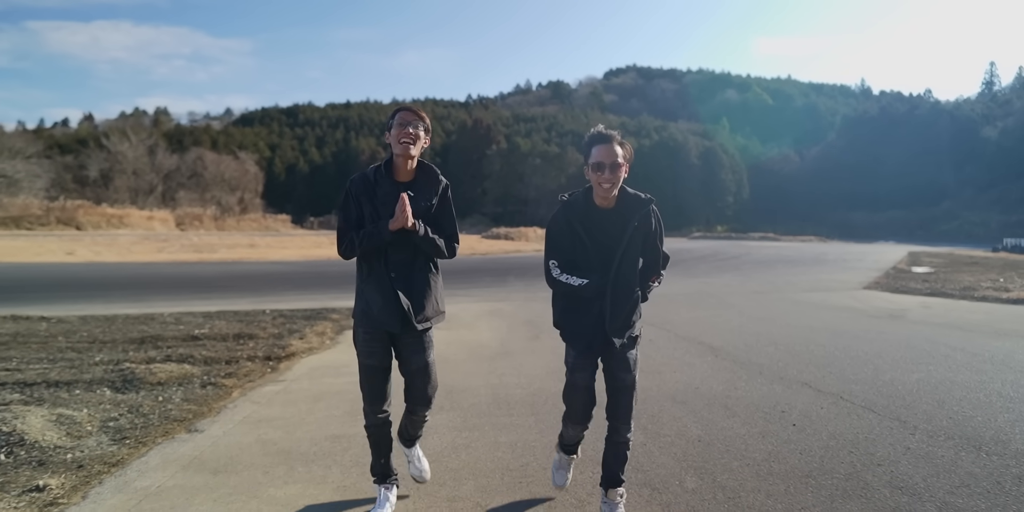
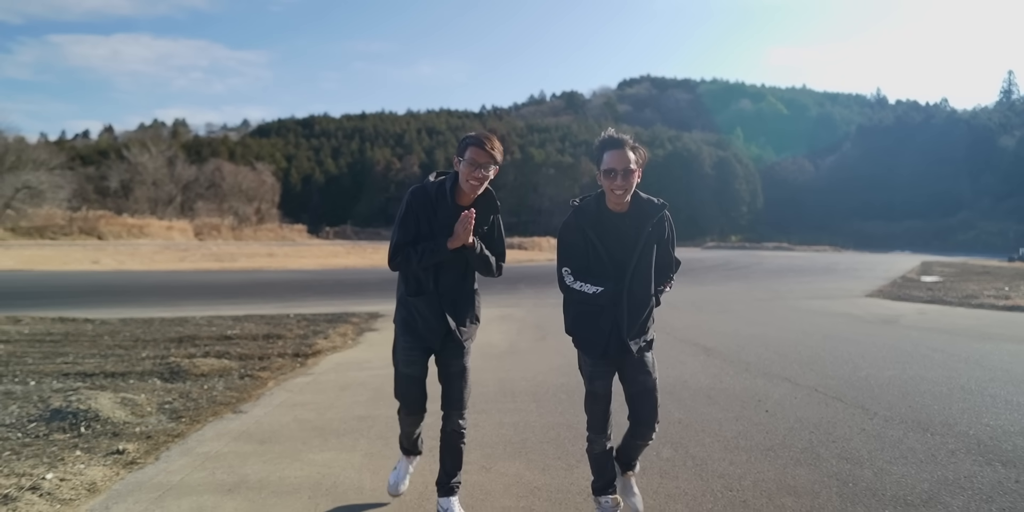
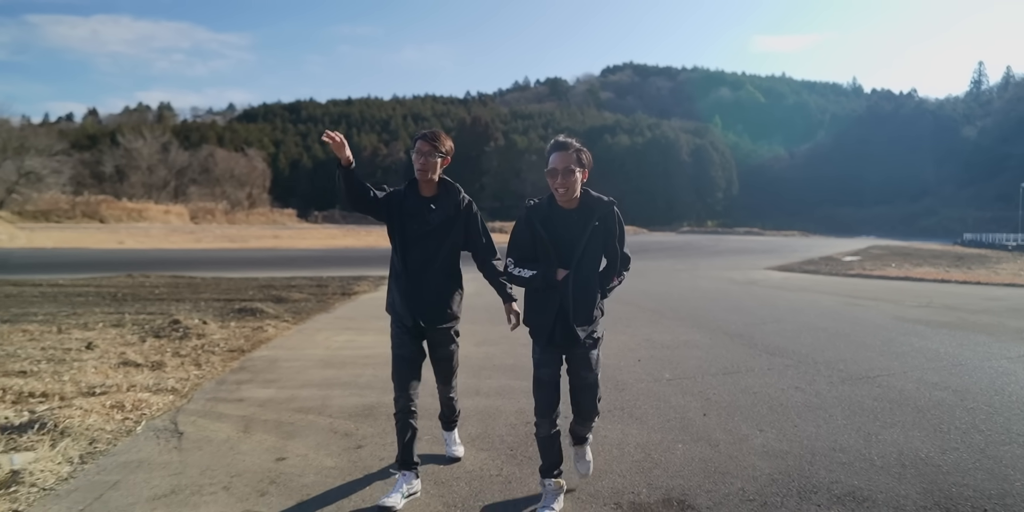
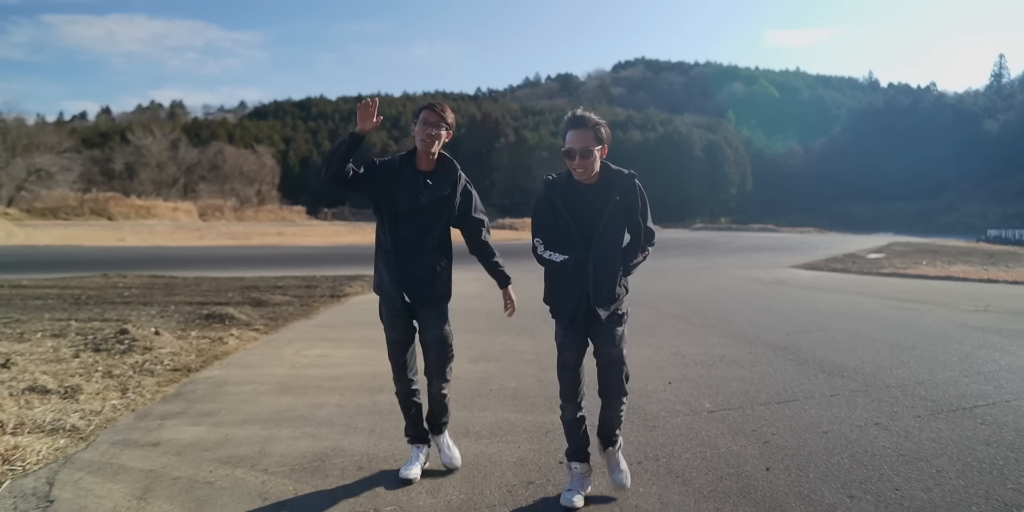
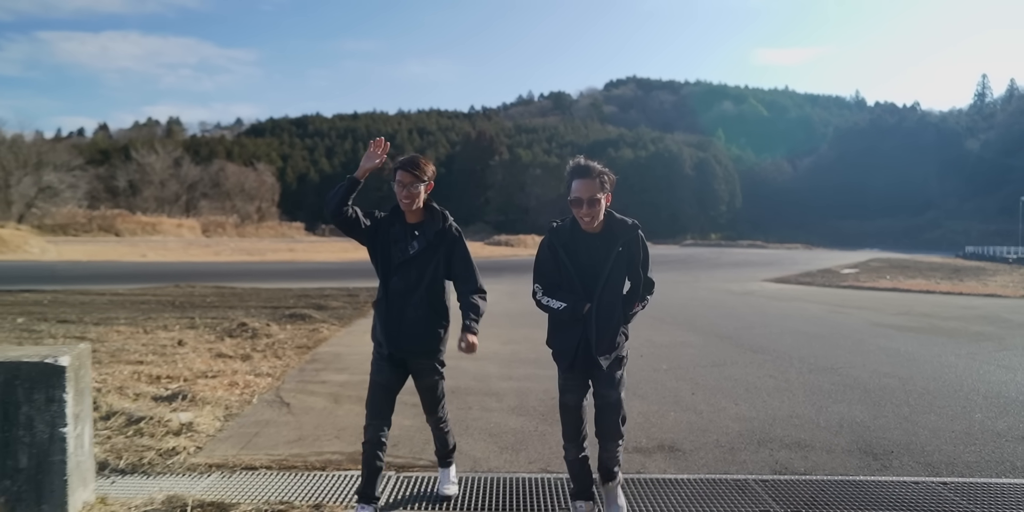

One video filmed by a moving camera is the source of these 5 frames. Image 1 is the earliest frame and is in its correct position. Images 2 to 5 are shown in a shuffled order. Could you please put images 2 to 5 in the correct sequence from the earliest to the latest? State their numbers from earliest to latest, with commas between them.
2, 4, 3, 5
